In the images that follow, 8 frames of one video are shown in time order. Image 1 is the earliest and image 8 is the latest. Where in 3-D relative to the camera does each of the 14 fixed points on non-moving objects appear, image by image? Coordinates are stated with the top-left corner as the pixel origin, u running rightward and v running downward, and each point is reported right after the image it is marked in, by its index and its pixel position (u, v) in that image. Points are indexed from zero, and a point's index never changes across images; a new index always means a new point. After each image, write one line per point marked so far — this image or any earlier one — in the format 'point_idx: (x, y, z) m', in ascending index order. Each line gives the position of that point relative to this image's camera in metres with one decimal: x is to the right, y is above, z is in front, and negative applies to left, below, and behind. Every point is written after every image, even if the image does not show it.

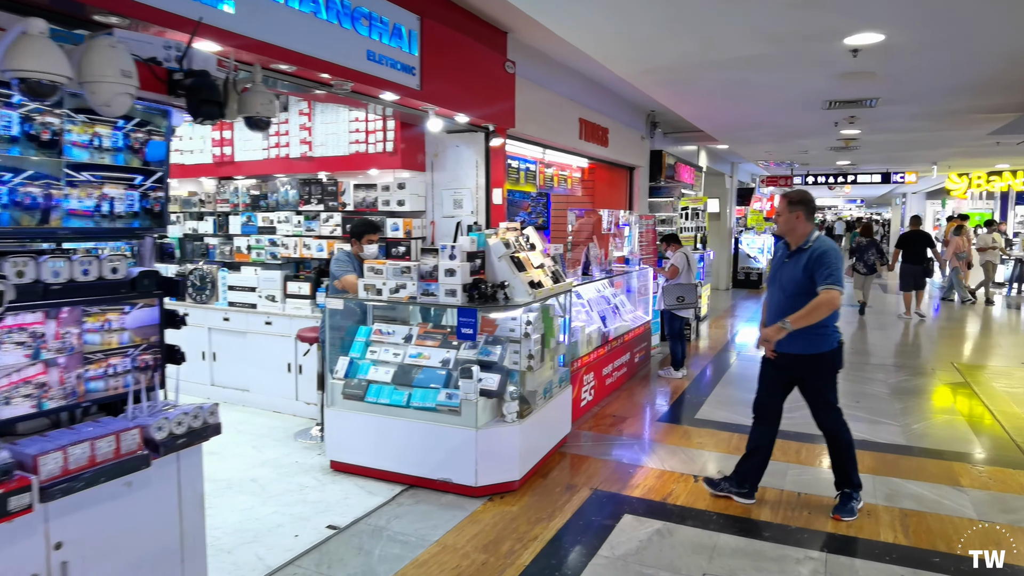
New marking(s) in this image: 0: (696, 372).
0: (+1.8, -0.8, +6.6) m
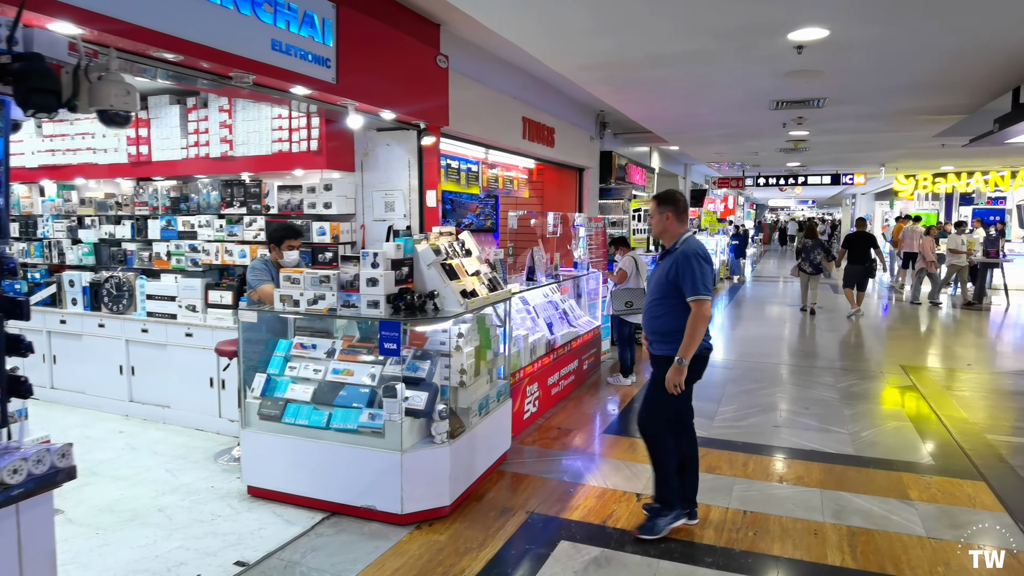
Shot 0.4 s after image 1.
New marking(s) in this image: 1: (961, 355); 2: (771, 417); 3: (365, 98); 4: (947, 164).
0: (+1.3, -0.8, +6.4) m
1: (+6.2, -0.9, +9.5) m
2: (+1.9, -1.0, +5.2) m
3: (-0.7, +0.9, +3.4) m
4: (+6.7, +1.9, +10.6) m
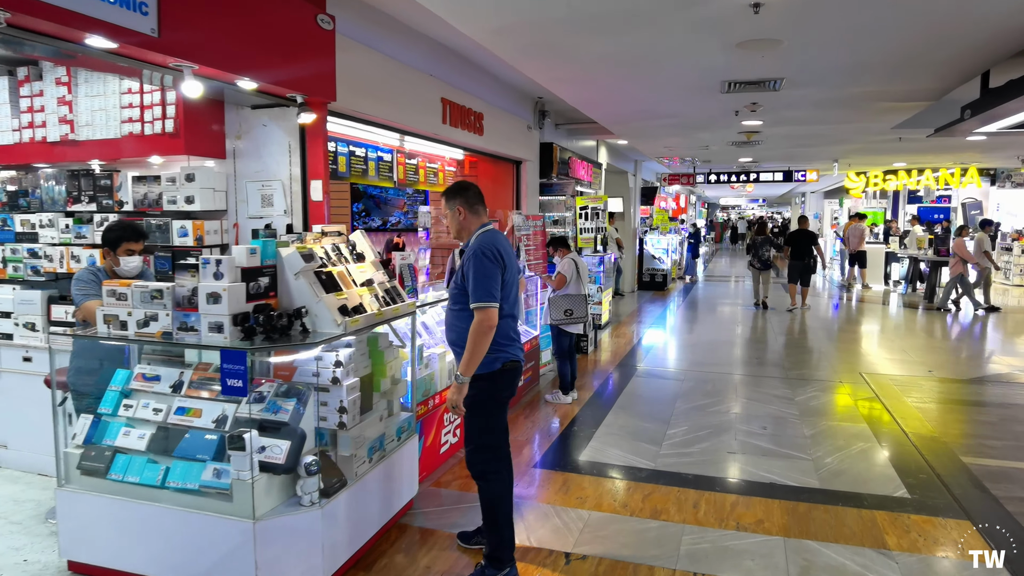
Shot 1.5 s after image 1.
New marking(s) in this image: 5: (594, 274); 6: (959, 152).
0: (+0.7, -0.9, +5.8) m
1: (+5.4, -0.9, +9.1) m
2: (+1.4, -1.0, +4.6) m
3: (-1.2, +0.9, +2.6) m
4: (+5.8, +1.9, +10.3) m
5: (+1.1, +0.2, +8.7) m
6: (+5.7, +1.7, +8.8) m
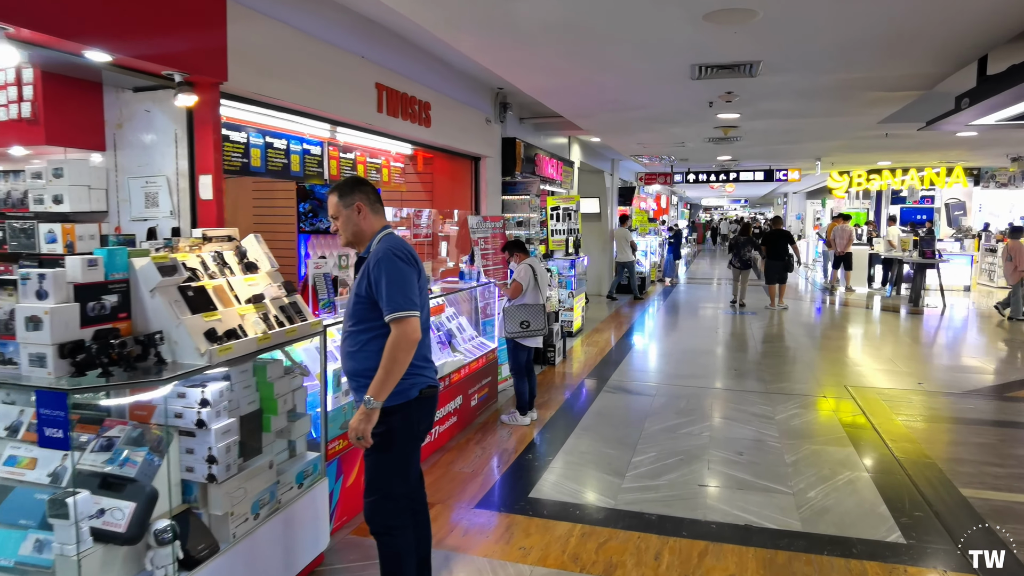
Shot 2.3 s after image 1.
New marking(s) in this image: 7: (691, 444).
0: (+0.4, -0.9, +5.2) m
1: (+4.9, -0.9, +8.7) m
2: (+1.1, -1.1, +4.1) m
3: (-1.5, +0.8, +2.1) m
4: (+5.3, +1.9, +9.9) m
5: (+0.7, +0.1, +8.2) m
6: (+5.3, +1.7, +8.4) m
7: (+1.2, -1.0, +4.5) m
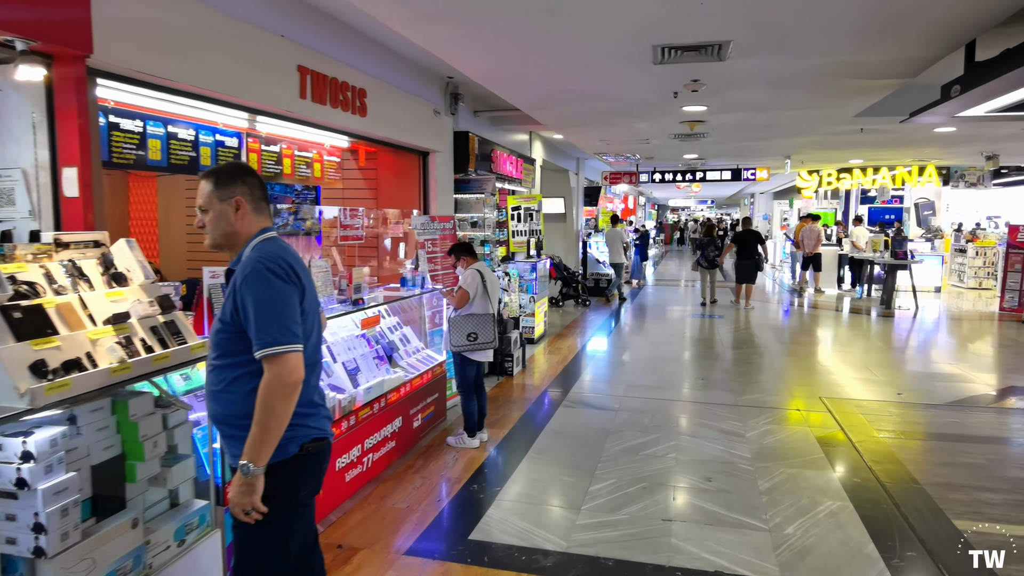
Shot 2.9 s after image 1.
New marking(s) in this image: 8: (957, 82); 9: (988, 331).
0: (0.0, -1.0, +4.8) m
1: (+4.4, -1.0, +8.4) m
2: (+0.8, -1.1, +3.6) m
3: (-1.7, +0.8, +1.5) m
4: (+4.8, +1.8, +9.6) m
5: (+0.2, +0.1, +7.7) m
6: (+4.8, +1.7, +8.1) m
7: (+0.8, -1.1, +4.0) m
8: (+2.7, +1.2, +4.1) m
9: (+7.1, -0.6, +10.2) m
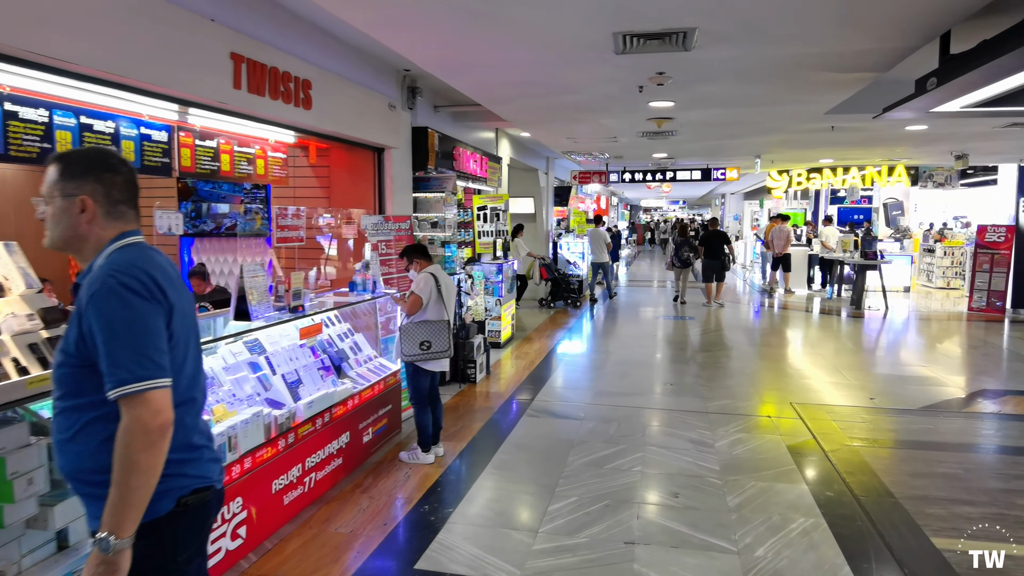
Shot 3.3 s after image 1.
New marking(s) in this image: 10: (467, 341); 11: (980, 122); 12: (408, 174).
0: (-0.3, -1.0, +4.5) m
1: (+4.0, -1.0, +8.3) m
2: (+0.5, -1.1, +3.4) m
3: (-1.8, +0.7, +1.2) m
4: (+4.3, +1.8, +9.5) m
5: (-0.2, 0.0, +7.5) m
6: (+4.4, +1.7, +8.0) m
7: (+0.6, -1.1, +3.8) m
8: (+2.4, +1.2, +4.0) m
9: (+6.6, -0.6, +10.2) m
10: (-0.4, -0.5, +5.9) m
11: (+4.1, +1.5, +6.1) m
12: (-0.9, +0.9, +5.7) m
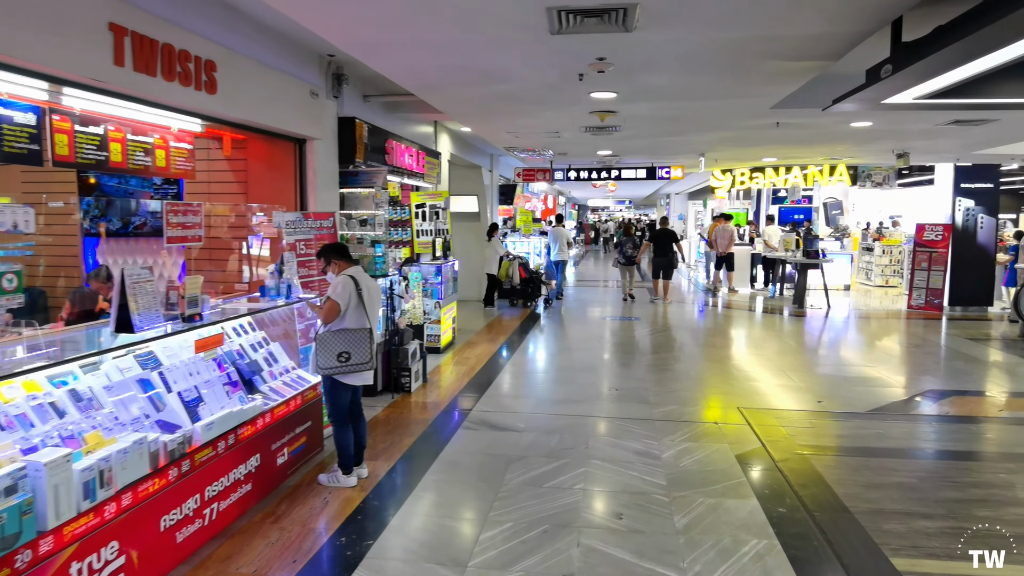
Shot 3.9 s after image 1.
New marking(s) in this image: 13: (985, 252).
0: (-0.7, -1.0, +4.1) m
1: (+3.3, -1.0, +8.2) m
2: (+0.2, -1.1, +3.1) m
3: (-2.0, +0.7, +0.7) m
4: (+3.5, +1.8, +9.5) m
5: (-0.8, 0.0, +7.1) m
6: (+3.7, +1.7, +8.0) m
7: (+0.2, -1.1, +3.5) m
8: (+2.0, +1.2, +3.8) m
9: (+5.8, -0.6, +10.3) m
10: (-0.9, -0.5, +5.5) m
11: (+3.6, +1.5, +6.0) m
12: (-1.4, +0.9, +5.3) m
13: (+7.5, +0.6, +10.9) m
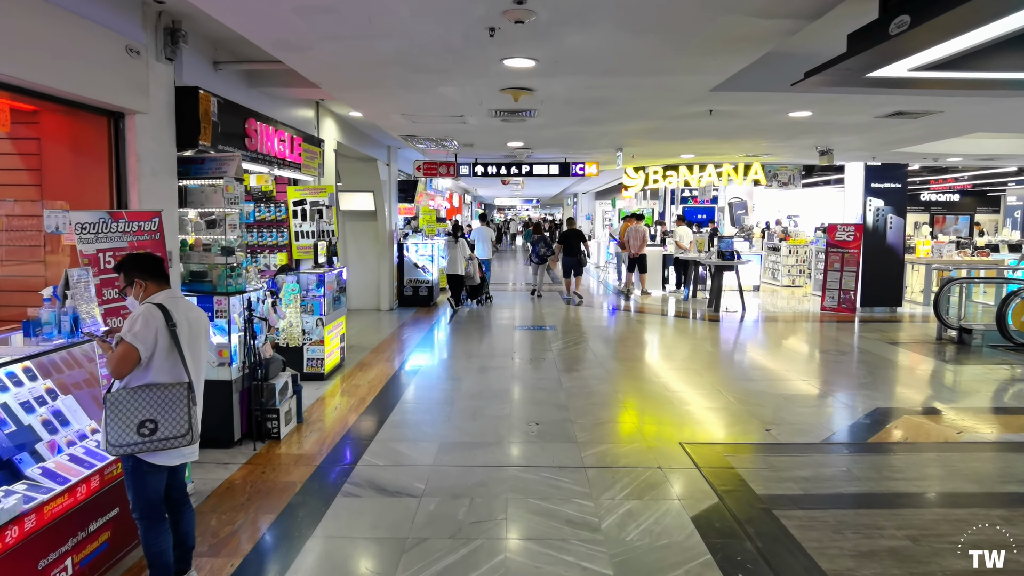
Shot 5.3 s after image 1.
0: (-1.1, -1.2, +3.0) m
1: (+2.3, -1.0, +7.6) m
2: (-0.1, -1.2, +2.1) m
3: (-2.0, +0.5, -0.6) m
4: (+2.2, +1.8, +8.9) m
5: (-1.7, -0.1, +5.9) m
6: (+2.6, +1.6, +7.4) m
7: (-0.1, -1.2, +2.5) m
8: (+1.6, +1.1, +3.0) m
9: (+4.4, -0.6, +10.0) m
10: (-1.5, -0.6, +4.3) m
11: (+2.8, +1.4, +5.4) m
12: (-2.0, +0.8, +4.0) m
13: (+6.0, +0.6, +10.9) m
